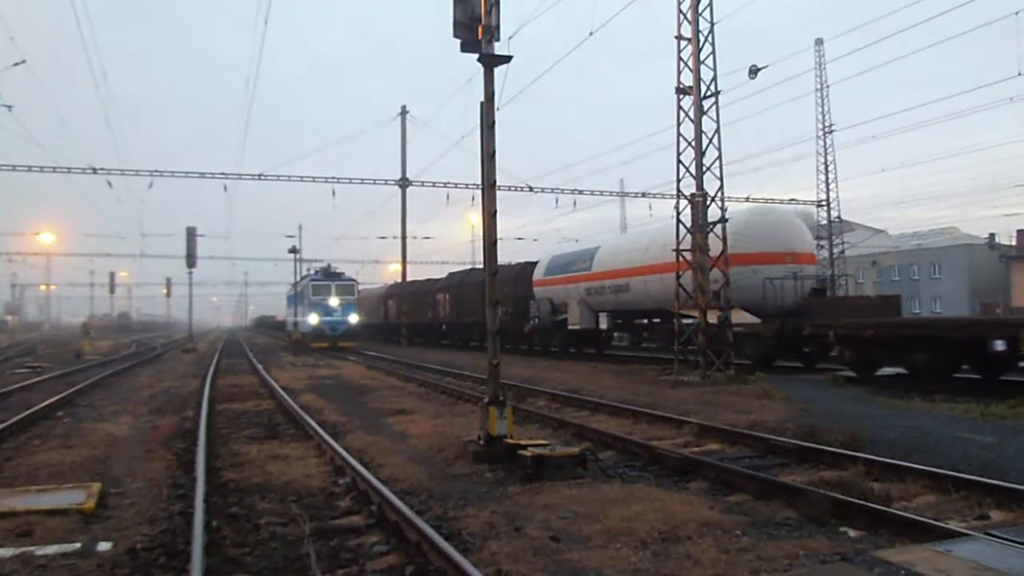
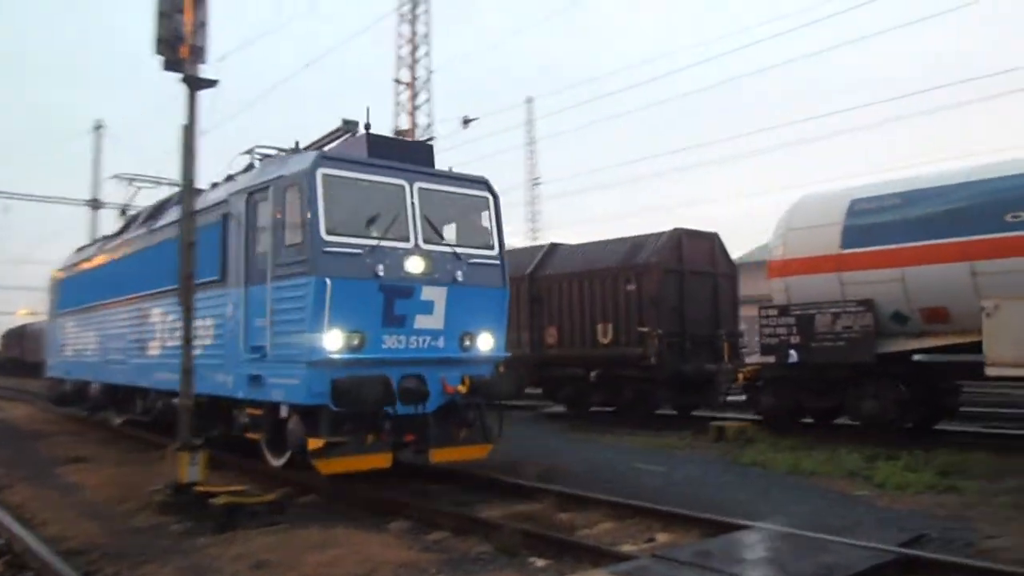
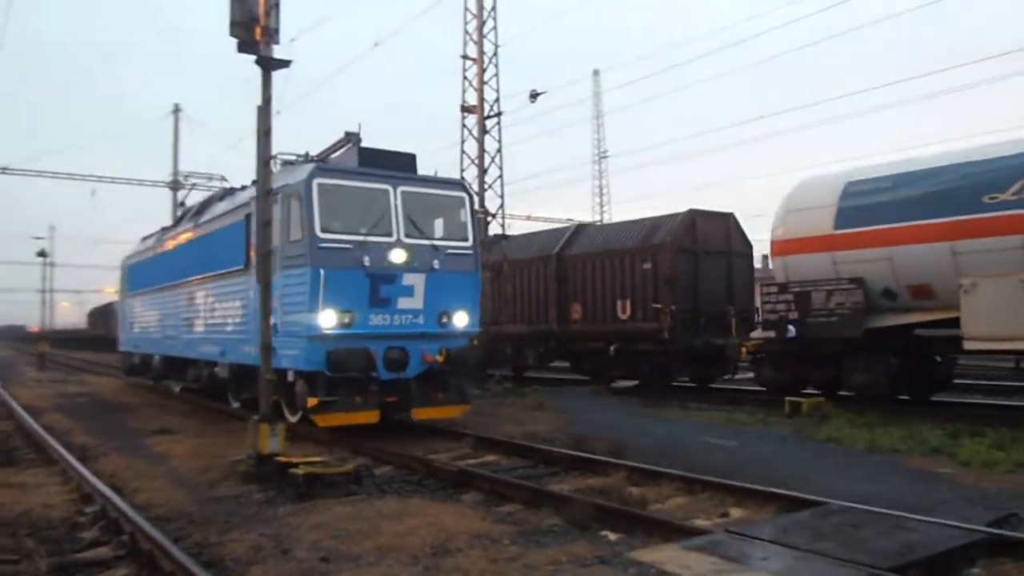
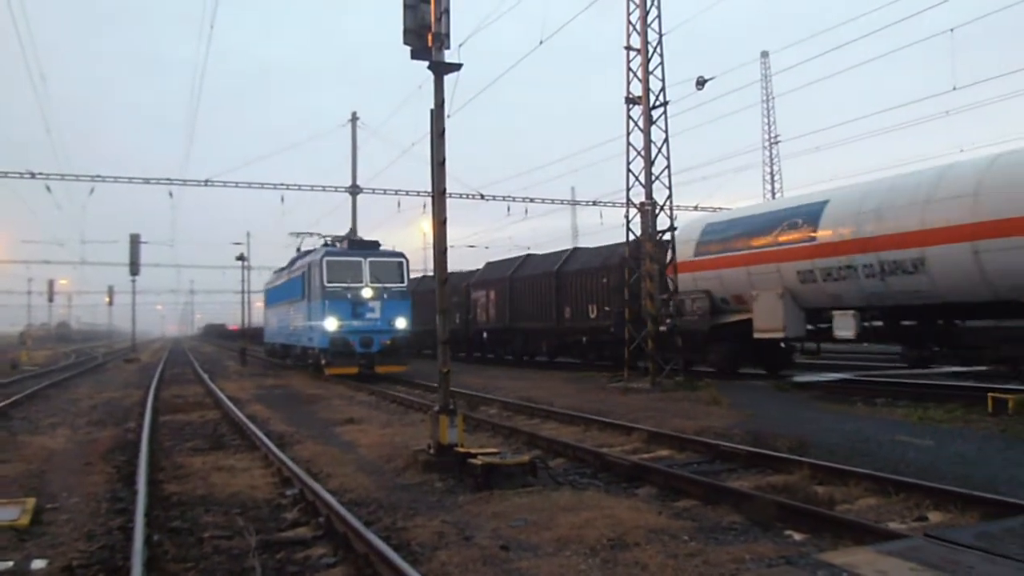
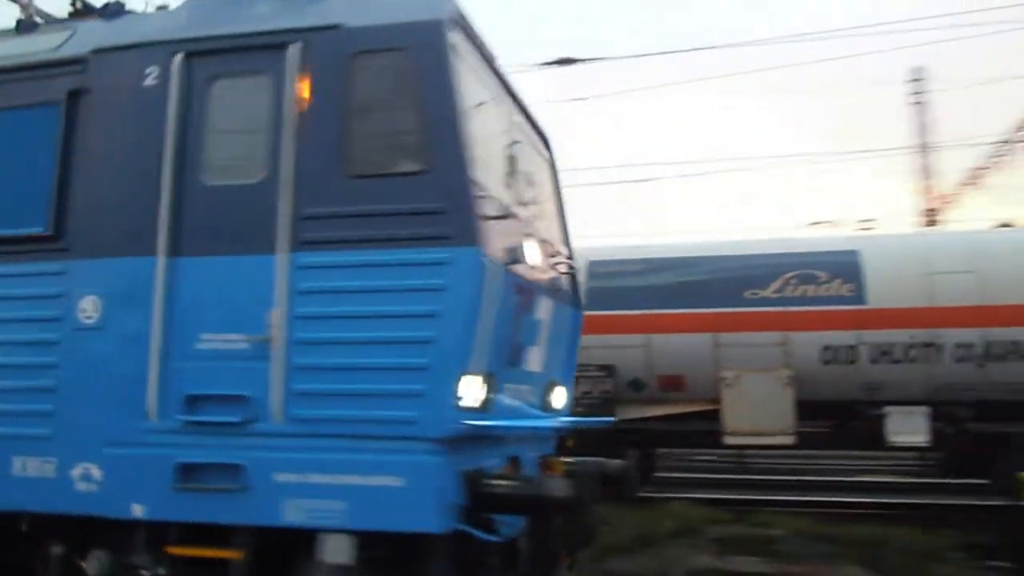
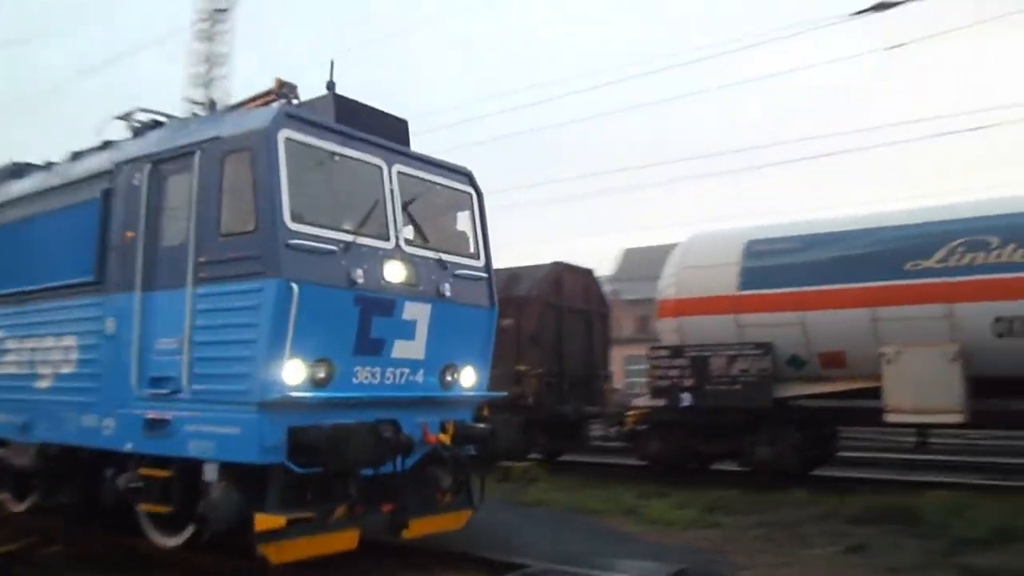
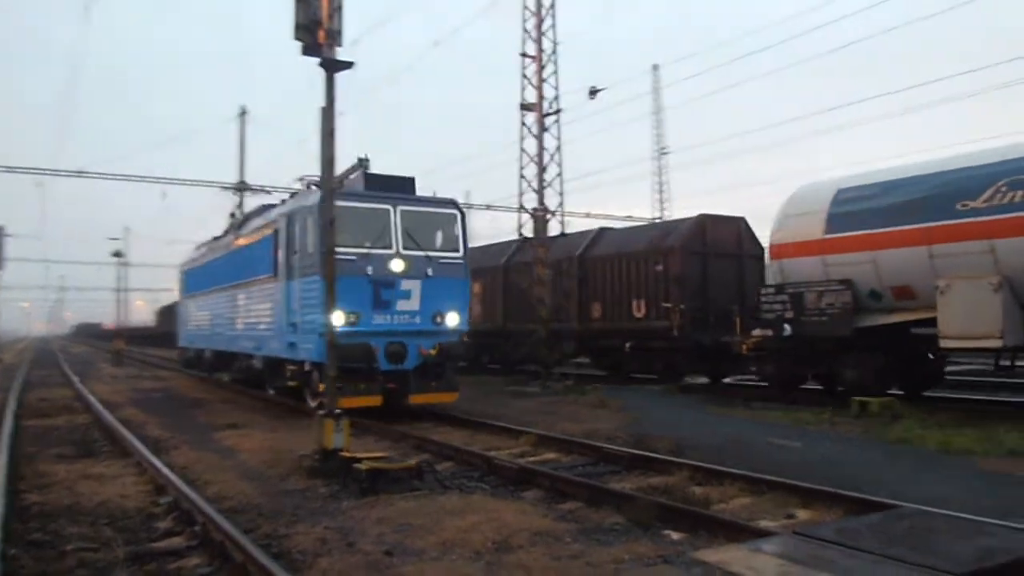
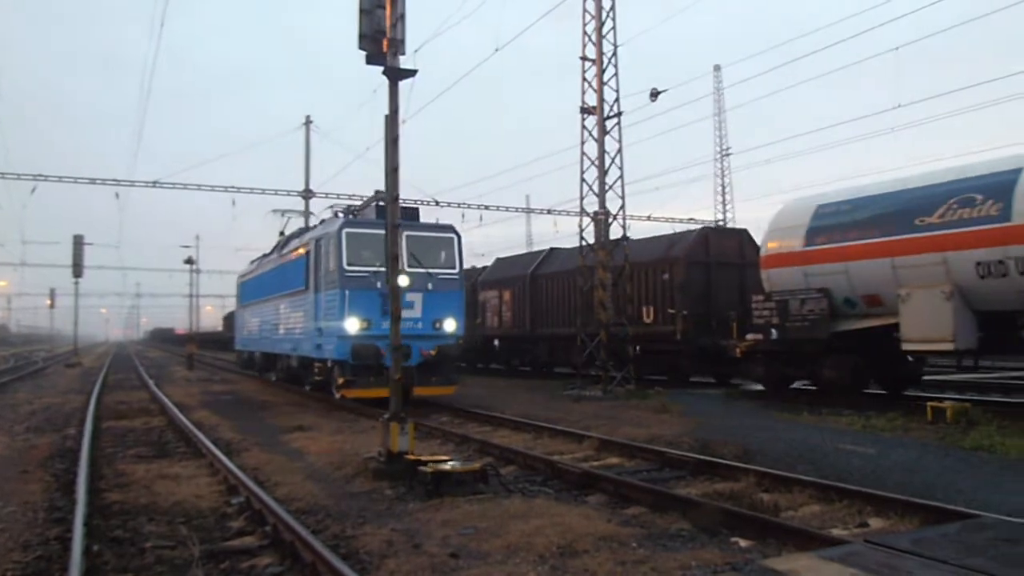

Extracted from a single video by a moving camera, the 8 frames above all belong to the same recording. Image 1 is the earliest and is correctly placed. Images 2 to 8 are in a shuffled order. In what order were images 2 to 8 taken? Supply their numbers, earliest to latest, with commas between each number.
4, 8, 7, 3, 2, 6, 5
